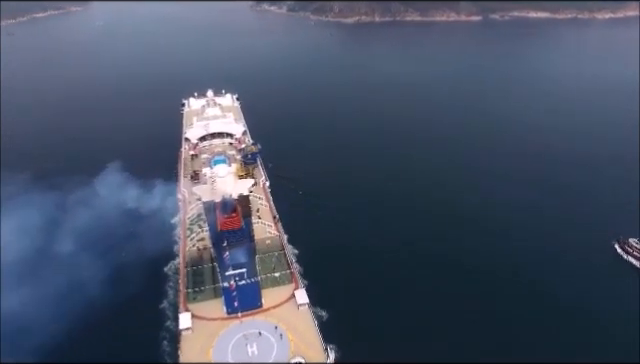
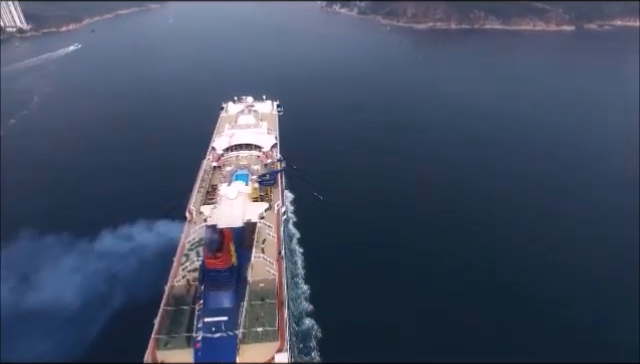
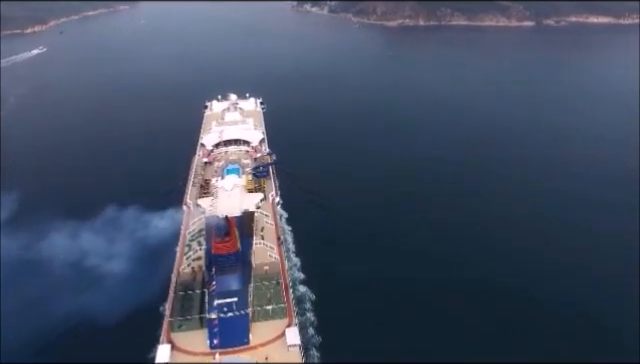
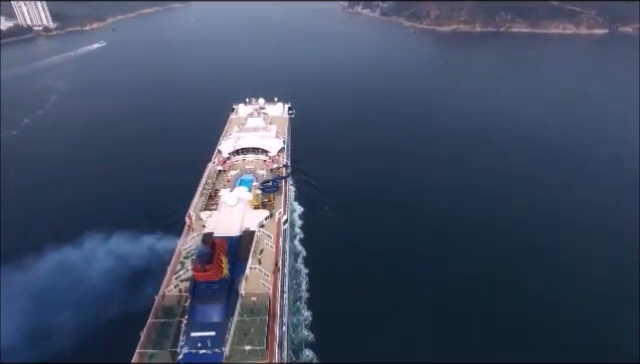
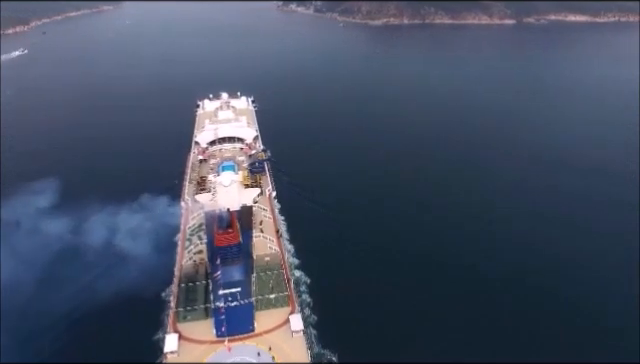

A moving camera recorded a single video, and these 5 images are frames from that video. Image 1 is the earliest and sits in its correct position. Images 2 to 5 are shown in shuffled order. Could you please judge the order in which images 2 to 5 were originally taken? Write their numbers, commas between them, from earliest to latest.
5, 3, 2, 4
